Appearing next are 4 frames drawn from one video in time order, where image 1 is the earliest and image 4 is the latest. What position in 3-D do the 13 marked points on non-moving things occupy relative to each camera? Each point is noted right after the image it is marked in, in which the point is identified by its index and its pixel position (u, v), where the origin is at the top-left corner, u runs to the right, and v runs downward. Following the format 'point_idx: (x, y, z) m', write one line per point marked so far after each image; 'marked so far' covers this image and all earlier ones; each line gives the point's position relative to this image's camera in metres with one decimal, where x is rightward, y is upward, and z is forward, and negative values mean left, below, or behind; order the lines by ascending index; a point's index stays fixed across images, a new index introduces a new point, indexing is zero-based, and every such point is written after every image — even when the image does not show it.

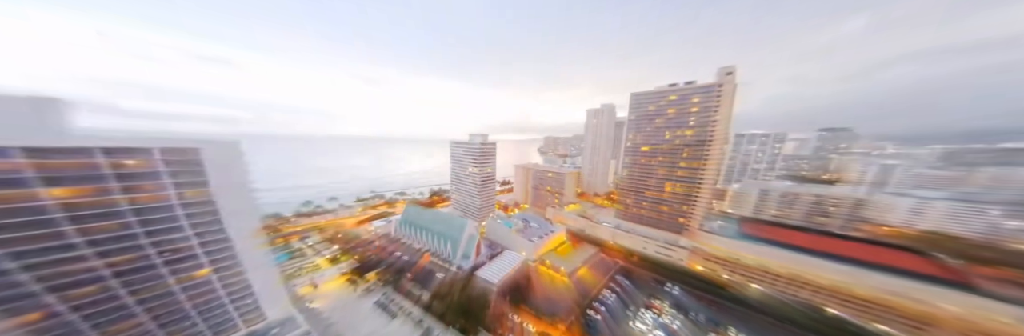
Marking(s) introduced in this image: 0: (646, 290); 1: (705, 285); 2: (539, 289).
0: (+13.8, -11.4, +18.2) m
1: (+19.4, -10.9, +18.4) m
2: (+3.4, -11.6, +17.9) m
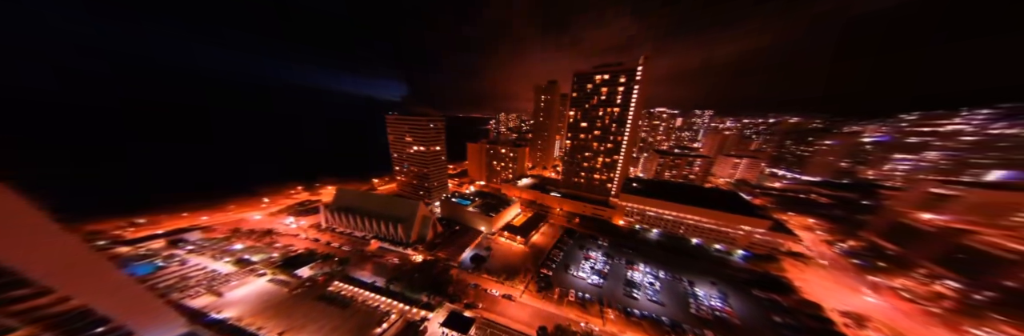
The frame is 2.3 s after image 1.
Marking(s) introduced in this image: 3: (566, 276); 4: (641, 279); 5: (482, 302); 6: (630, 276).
0: (+7.7, -8.9, +22.7) m
1: (+13.0, -8.2, +24.1) m
2: (-2.4, -9.6, +20.1) m
3: (+4.7, -10.2, +17.7) m
4: (+11.6, -10.2, +17.6) m
5: (-2.5, -10.5, +14.5) m
6: (+10.9, -10.1, +17.9) m
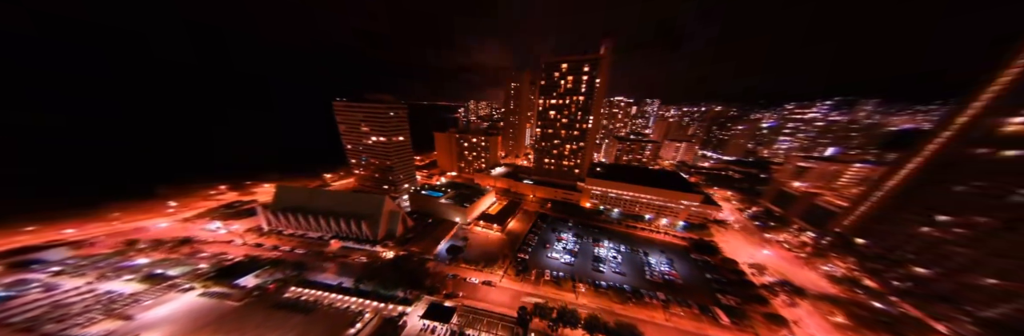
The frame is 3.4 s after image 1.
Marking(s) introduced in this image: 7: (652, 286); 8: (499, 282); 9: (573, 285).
0: (+4.9, -7.5, +24.2) m
1: (+10.0, -6.5, +26.2) m
2: (-4.6, -8.6, +20.3) m
3: (+2.7, -9.2, +18.9) m
4: (+9.6, -9.0, +19.7) m
5: (-4.0, -9.8, +14.8) m
6: (+8.8, -8.9, +20.0) m
7: (+11.8, -10.1, +16.1) m
8: (-1.1, -9.7, +15.8) m
9: (+5.0, -9.9, +15.8) m
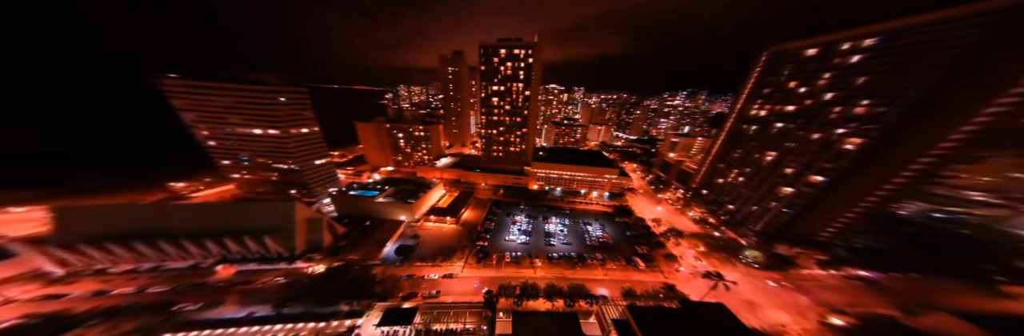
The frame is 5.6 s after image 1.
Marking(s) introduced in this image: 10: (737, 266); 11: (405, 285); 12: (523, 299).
0: (-0.5, -5.9, +25.4) m
1: (+3.9, -4.6, +28.5) m
2: (-8.7, -7.9, +19.4) m
3: (-1.2, -8.0, +19.8) m
4: (+5.2, -7.4, +22.3) m
5: (-6.7, -9.4, +14.3) m
6: (+4.4, -7.4, +22.4) m
7: (+8.3, -8.5, +19.4) m
8: (-4.2, -9.0, +16.0) m
9: (+1.8, -8.8, +17.4) m
10: (+20.5, -8.9, +17.0) m
11: (-8.3, -9.2, +14.7) m
12: (+0.8, -9.5, +13.5) m
